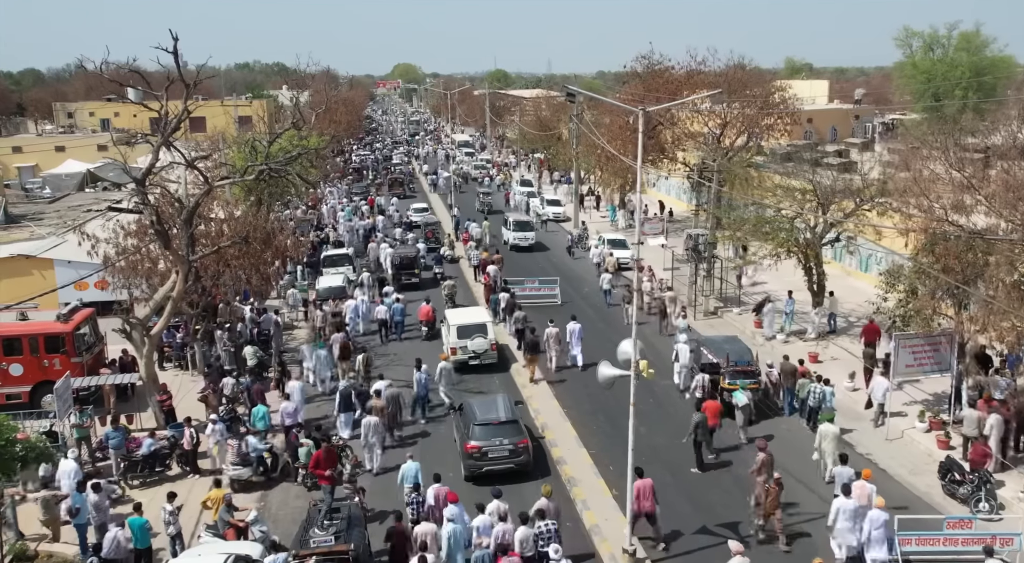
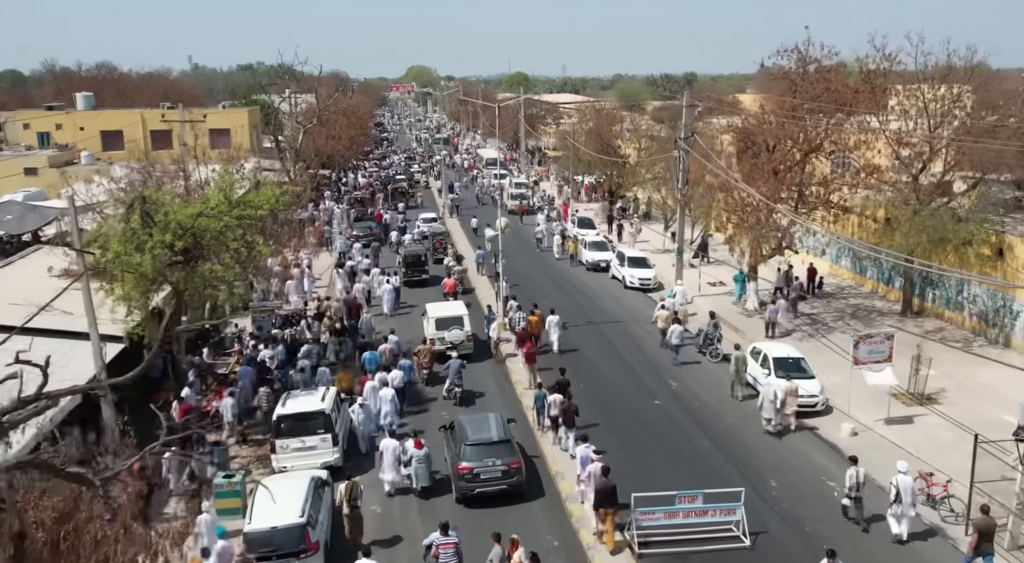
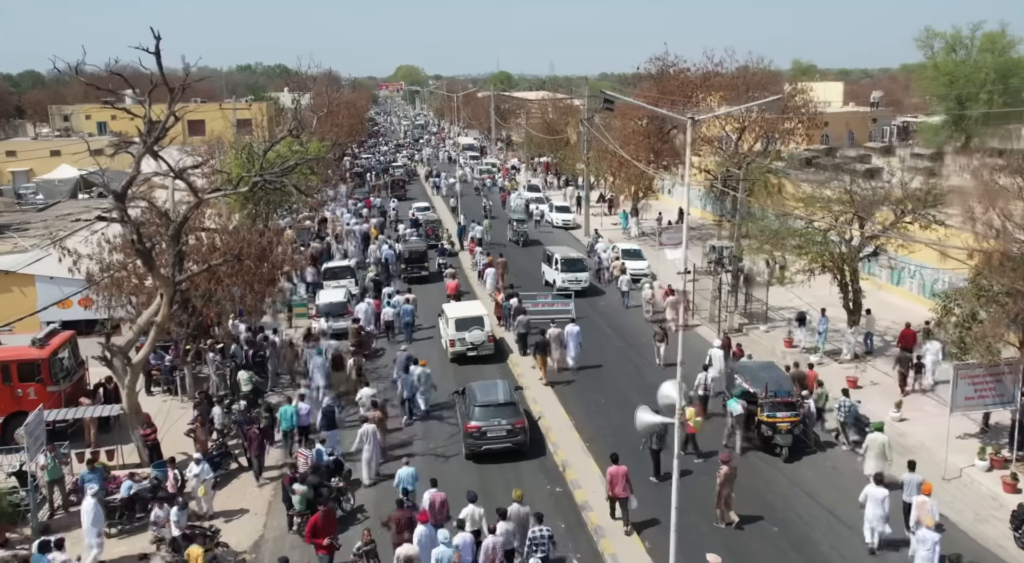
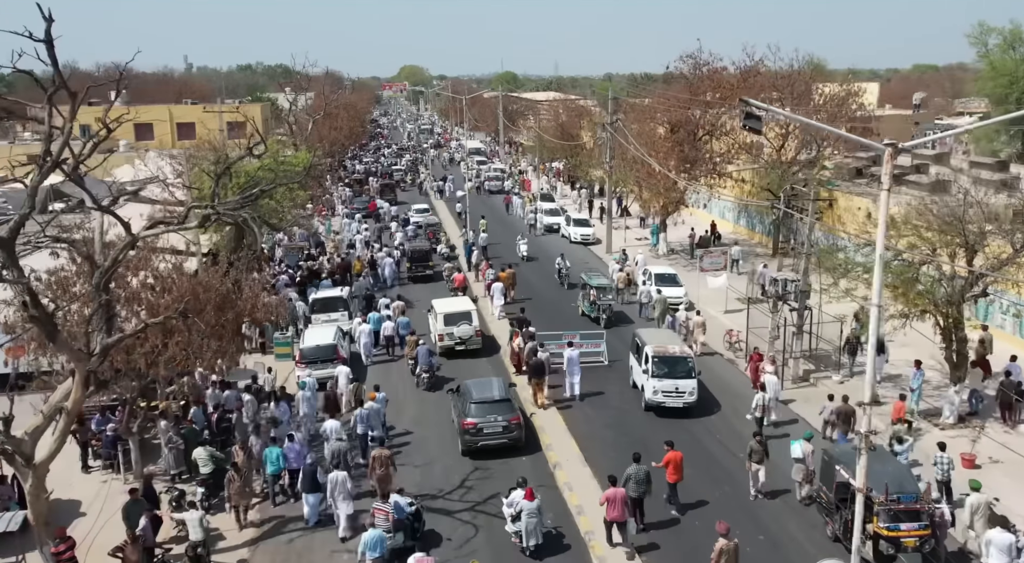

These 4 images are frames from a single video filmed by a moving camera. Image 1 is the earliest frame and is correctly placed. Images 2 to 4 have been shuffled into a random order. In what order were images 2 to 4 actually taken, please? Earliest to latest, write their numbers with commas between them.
3, 4, 2
